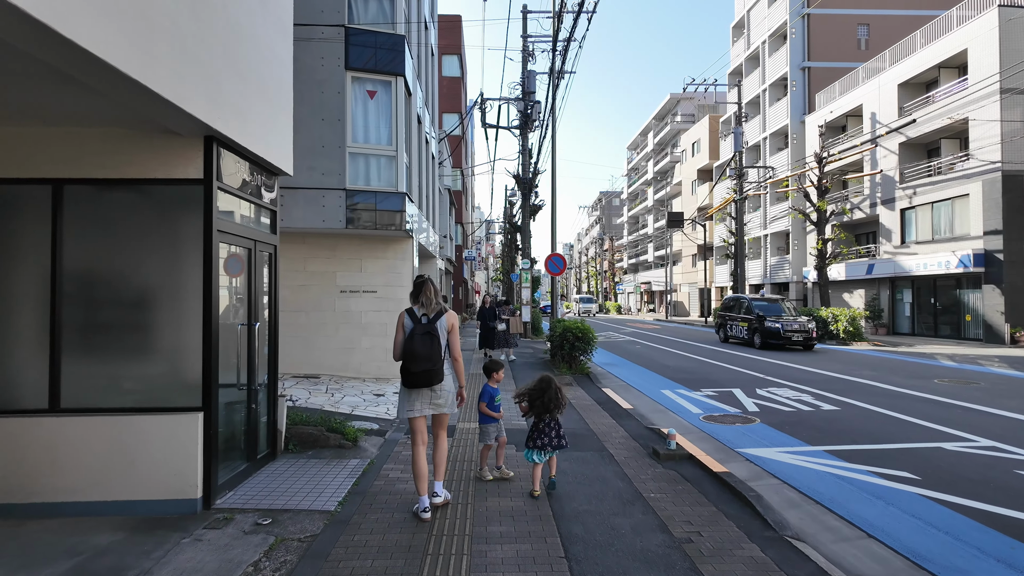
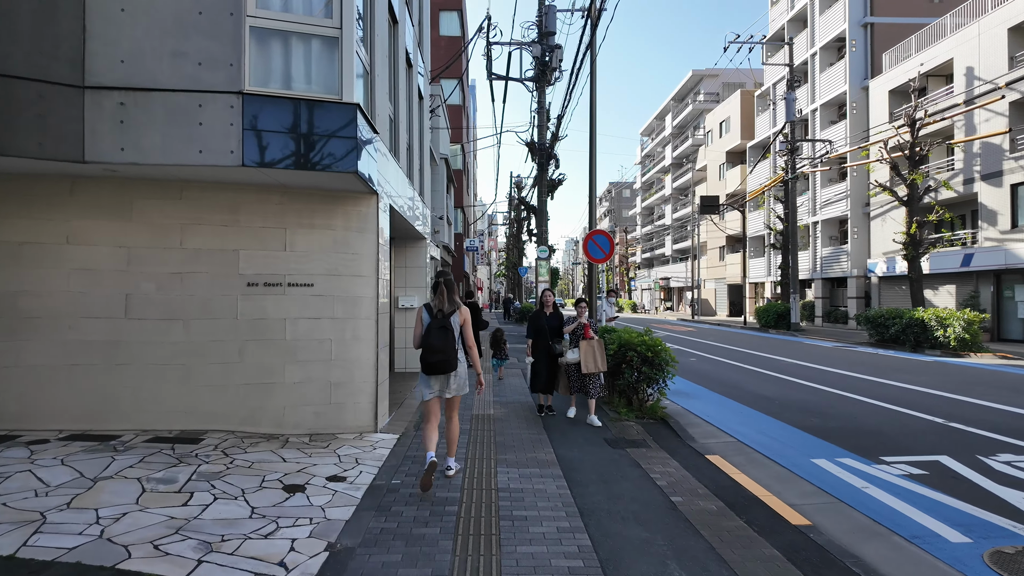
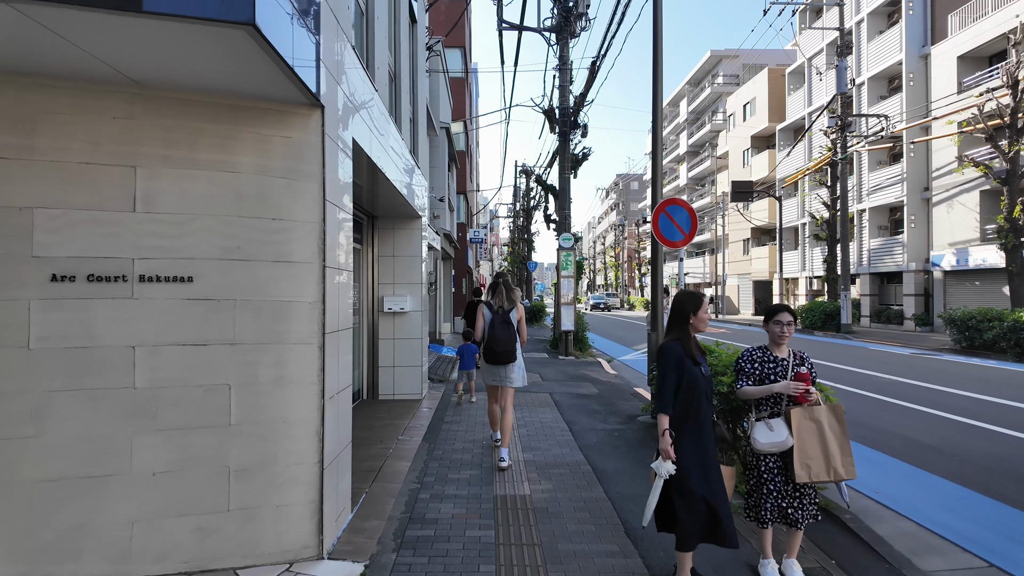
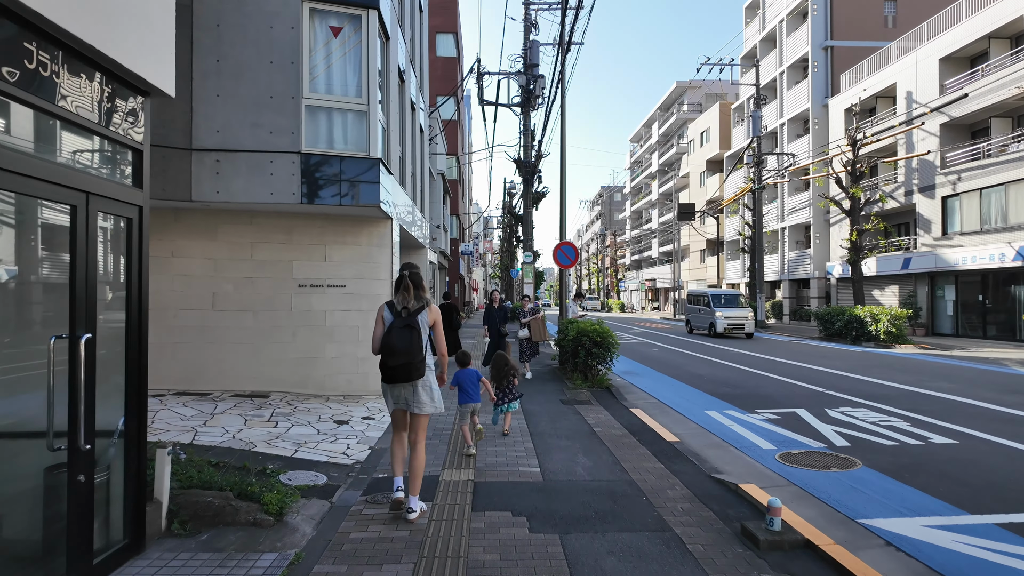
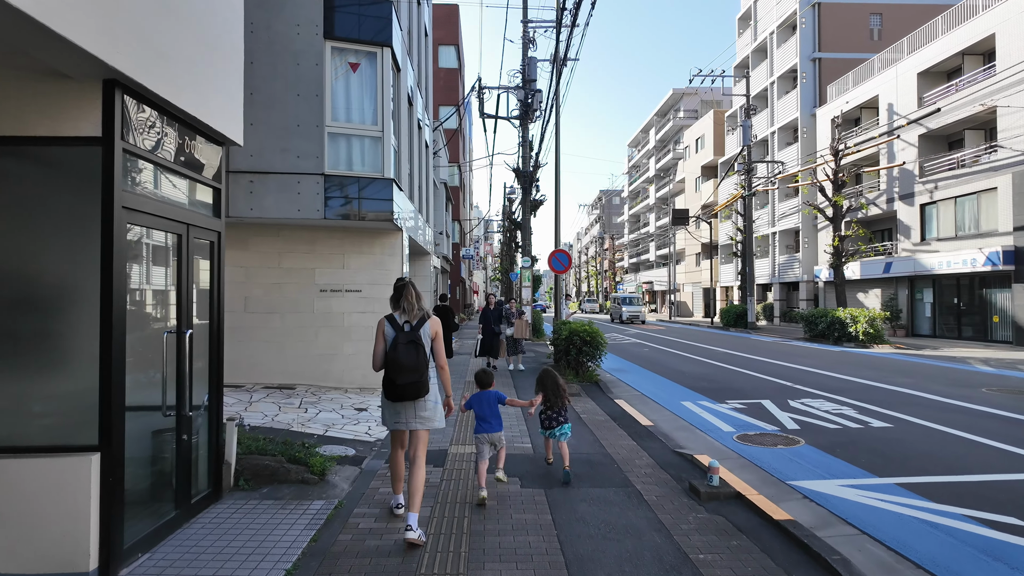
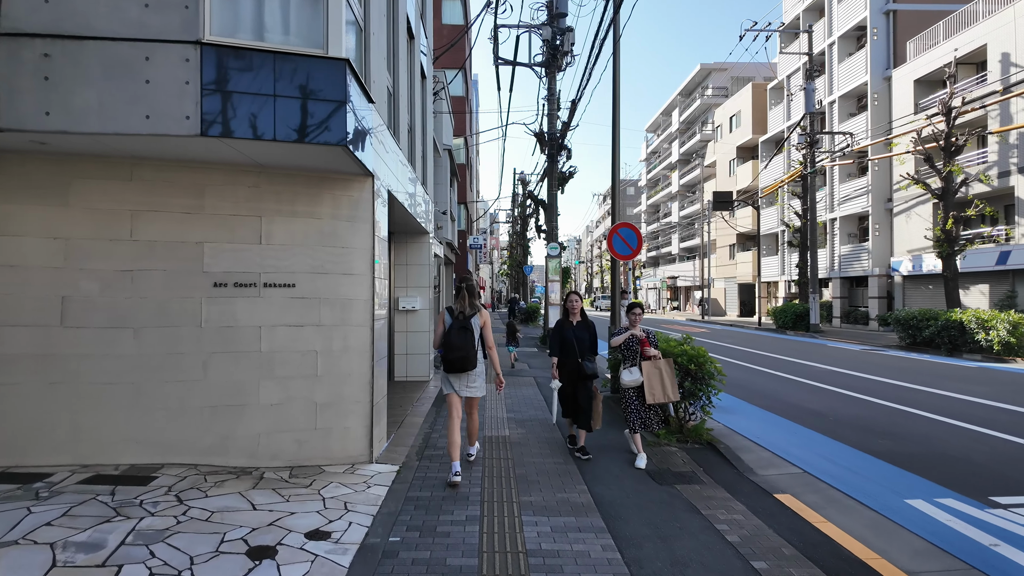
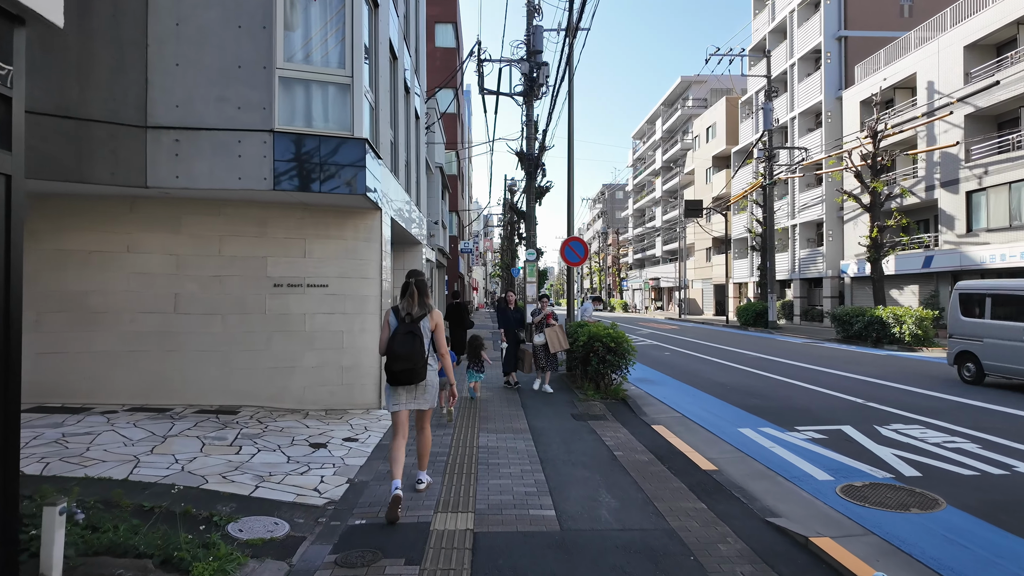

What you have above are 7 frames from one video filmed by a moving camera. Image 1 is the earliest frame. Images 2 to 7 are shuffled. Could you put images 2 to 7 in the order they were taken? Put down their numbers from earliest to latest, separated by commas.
5, 4, 7, 2, 6, 3
